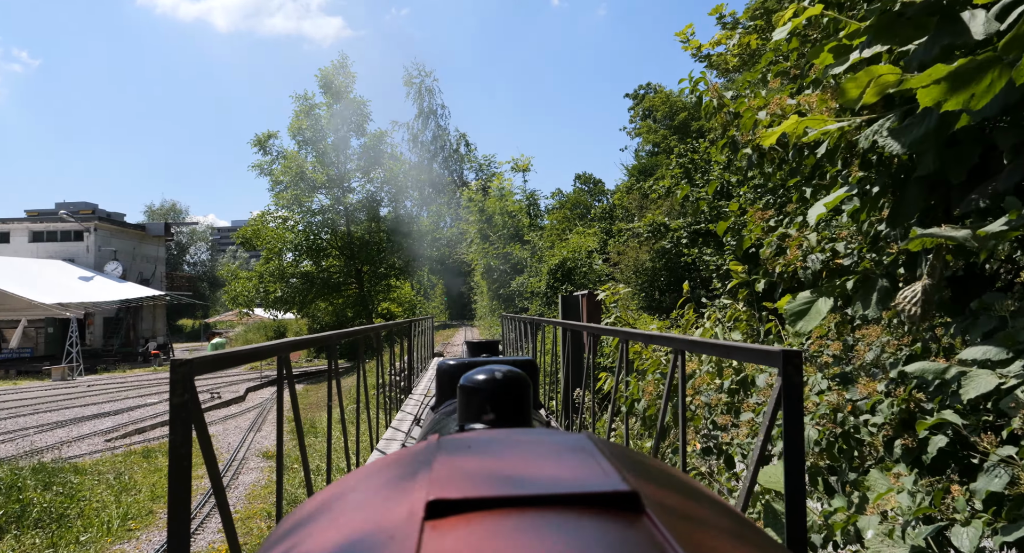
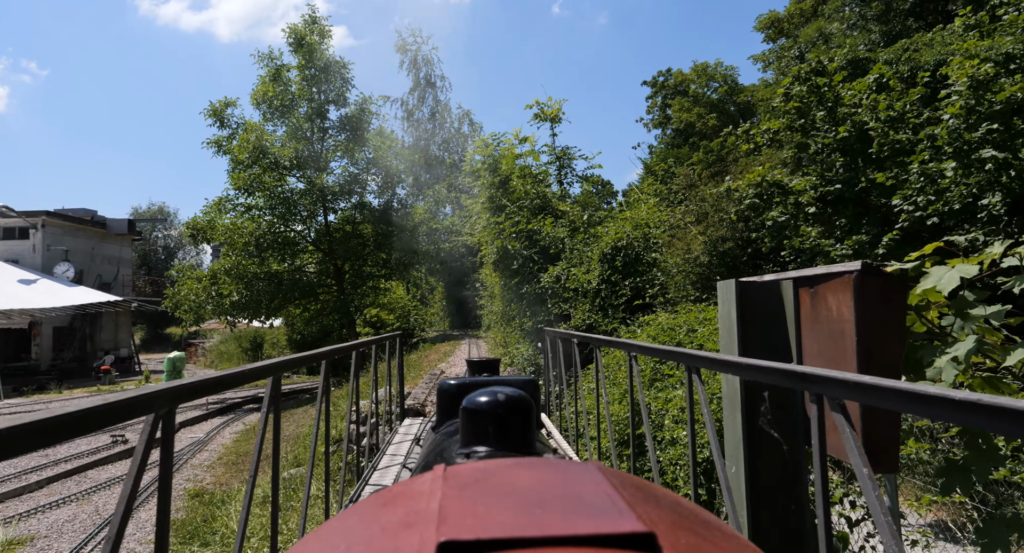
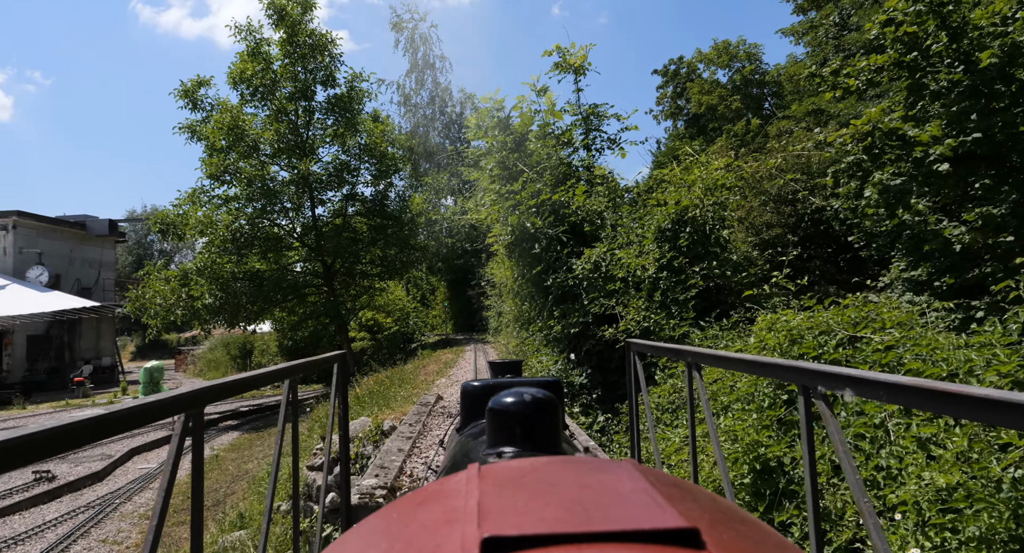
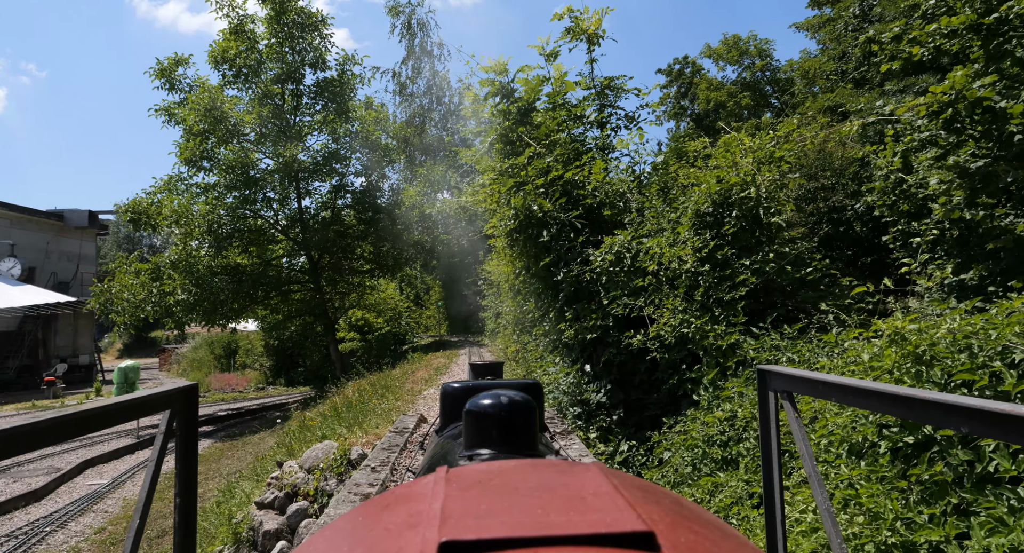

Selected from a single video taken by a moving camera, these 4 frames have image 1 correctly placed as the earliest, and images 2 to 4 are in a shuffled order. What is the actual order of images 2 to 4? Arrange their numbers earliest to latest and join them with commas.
2, 3, 4
